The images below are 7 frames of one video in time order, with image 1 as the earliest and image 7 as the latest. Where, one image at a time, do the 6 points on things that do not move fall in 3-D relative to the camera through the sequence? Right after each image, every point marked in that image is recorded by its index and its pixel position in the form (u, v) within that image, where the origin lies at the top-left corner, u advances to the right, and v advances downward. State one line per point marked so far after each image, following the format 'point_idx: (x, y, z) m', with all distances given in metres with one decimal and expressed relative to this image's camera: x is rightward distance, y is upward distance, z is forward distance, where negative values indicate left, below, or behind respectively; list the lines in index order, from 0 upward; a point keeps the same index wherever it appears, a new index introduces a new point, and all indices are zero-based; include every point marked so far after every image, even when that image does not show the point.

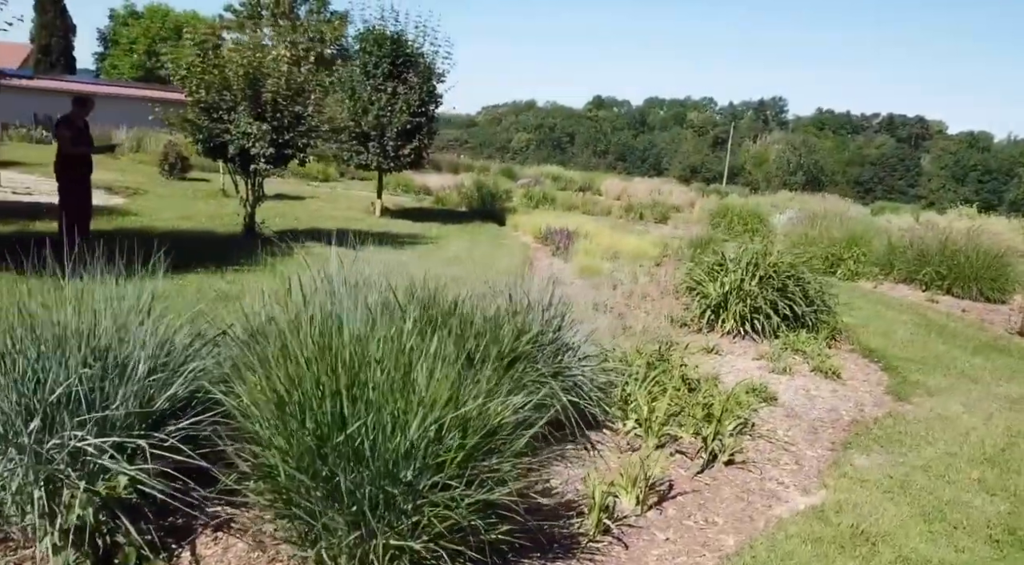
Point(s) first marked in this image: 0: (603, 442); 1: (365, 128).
0: (+0.5, -0.9, +4.2) m
1: (-2.7, +2.8, +13.6) m
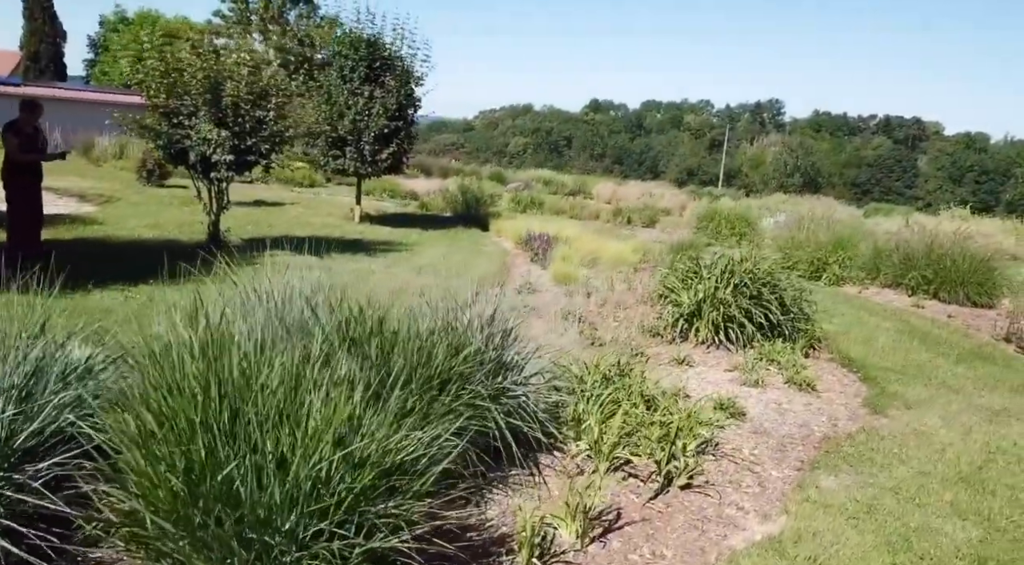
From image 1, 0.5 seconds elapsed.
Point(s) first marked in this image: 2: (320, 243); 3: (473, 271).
0: (+0.2, -1.0, +3.9) m
1: (-3.1, +2.7, +13.4) m
2: (-2.8, +0.6, +10.8) m
3: (-0.5, +0.2, +9.7) m
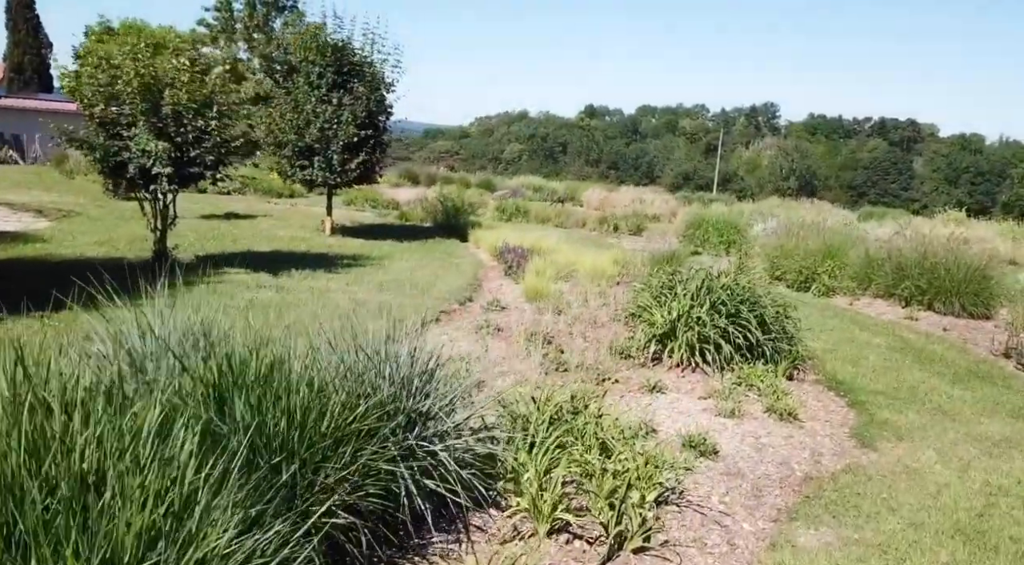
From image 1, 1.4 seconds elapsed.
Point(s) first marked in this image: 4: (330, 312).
0: (-0.2, -1.1, +3.4) m
1: (-3.5, +2.4, +12.8) m
2: (-3.1, +0.3, +10.2) m
3: (-0.9, -0.1, +9.1) m
4: (-1.8, -0.3, +7.3) m
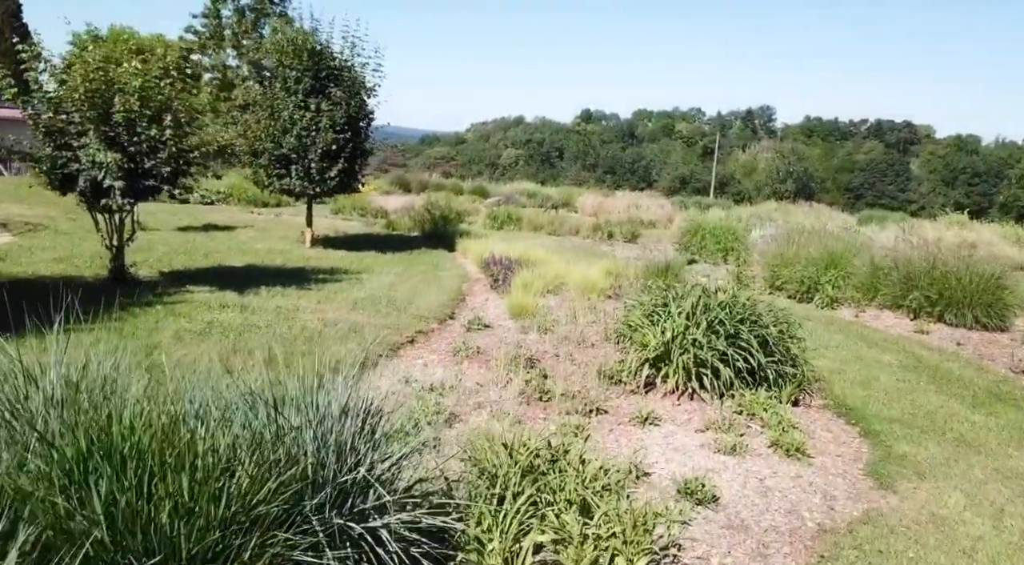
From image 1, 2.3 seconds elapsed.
0: (-0.3, -1.2, +2.8) m
1: (-3.7, +2.2, +12.3) m
2: (-3.3, +0.1, +9.6) m
3: (-1.1, -0.2, +8.5) m
4: (-2.0, -0.5, +6.7) m
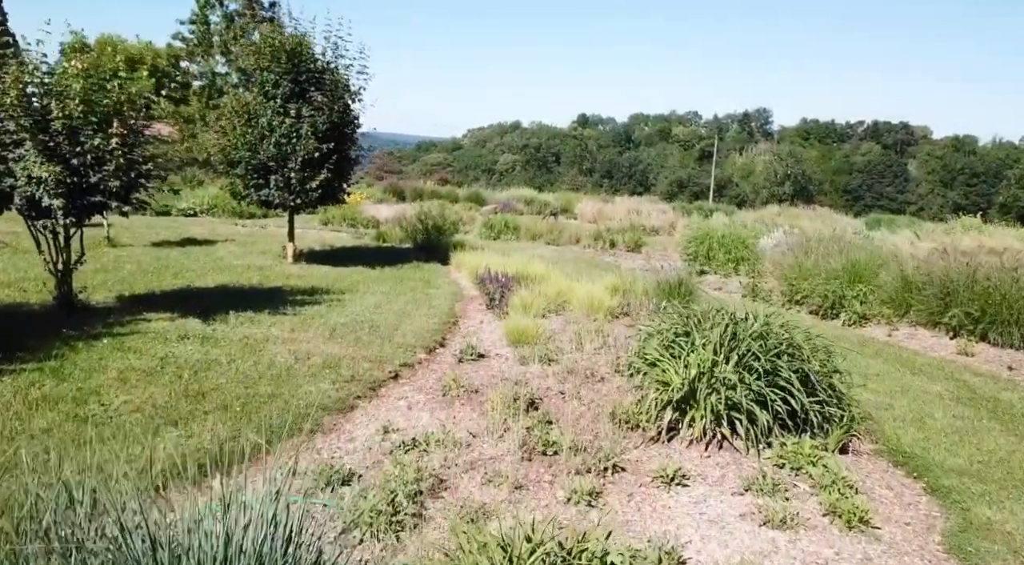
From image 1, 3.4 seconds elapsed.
0: (-0.3, -1.4, +1.9) m
1: (-3.7, +1.9, +11.4) m
2: (-3.4, -0.2, +8.7) m
3: (-1.1, -0.5, +7.6) m
4: (-2.0, -0.7, +5.8) m
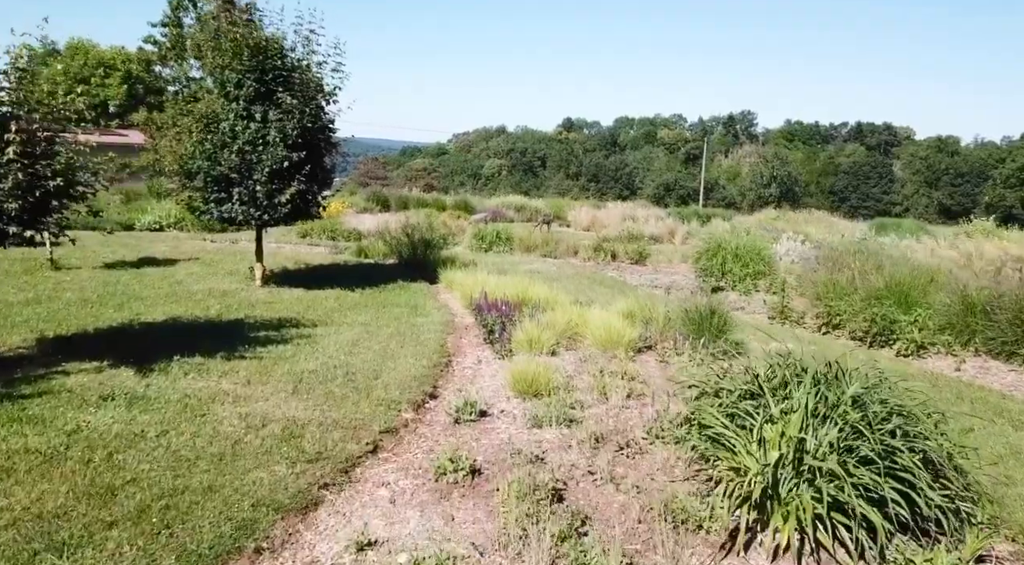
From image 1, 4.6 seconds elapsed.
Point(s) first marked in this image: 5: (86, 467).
0: (-0.1, -1.7, +0.5) m
1: (-3.8, +1.5, +10.0) m
2: (-3.3, -0.5, +7.3) m
3: (-1.0, -0.8, +6.3) m
4: (-1.9, -1.1, +4.4) m
5: (-2.4, -1.0, +4.3) m
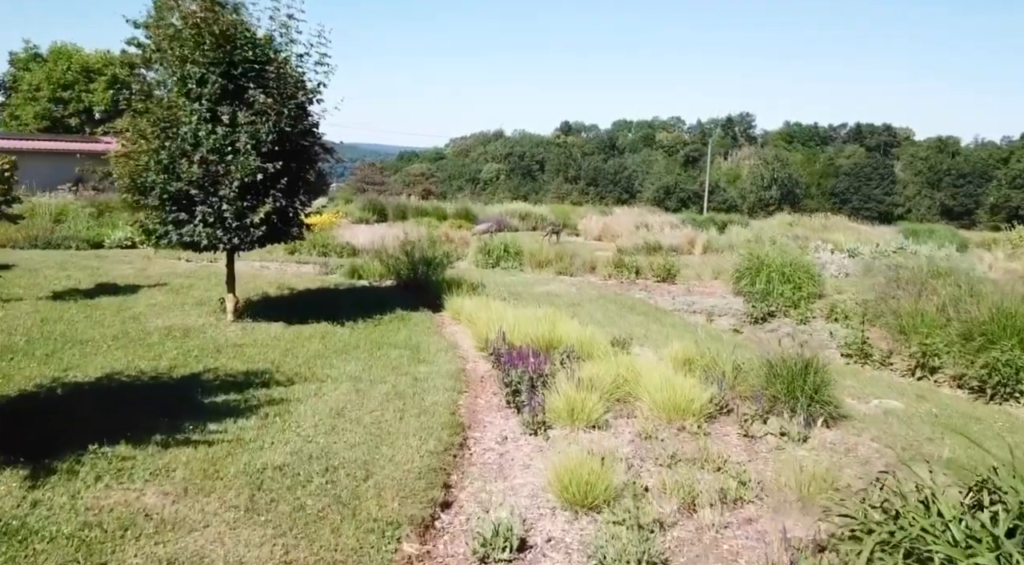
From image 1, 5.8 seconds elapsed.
0: (+0.1, -2.0, -1.2) m
1: (-3.5, +1.1, +8.2) m
2: (-3.1, -0.9, +5.5) m
3: (-0.8, -1.2, +4.5) m
4: (-1.6, -1.4, +2.7) m
5: (-2.1, -1.4, +2.5) m
